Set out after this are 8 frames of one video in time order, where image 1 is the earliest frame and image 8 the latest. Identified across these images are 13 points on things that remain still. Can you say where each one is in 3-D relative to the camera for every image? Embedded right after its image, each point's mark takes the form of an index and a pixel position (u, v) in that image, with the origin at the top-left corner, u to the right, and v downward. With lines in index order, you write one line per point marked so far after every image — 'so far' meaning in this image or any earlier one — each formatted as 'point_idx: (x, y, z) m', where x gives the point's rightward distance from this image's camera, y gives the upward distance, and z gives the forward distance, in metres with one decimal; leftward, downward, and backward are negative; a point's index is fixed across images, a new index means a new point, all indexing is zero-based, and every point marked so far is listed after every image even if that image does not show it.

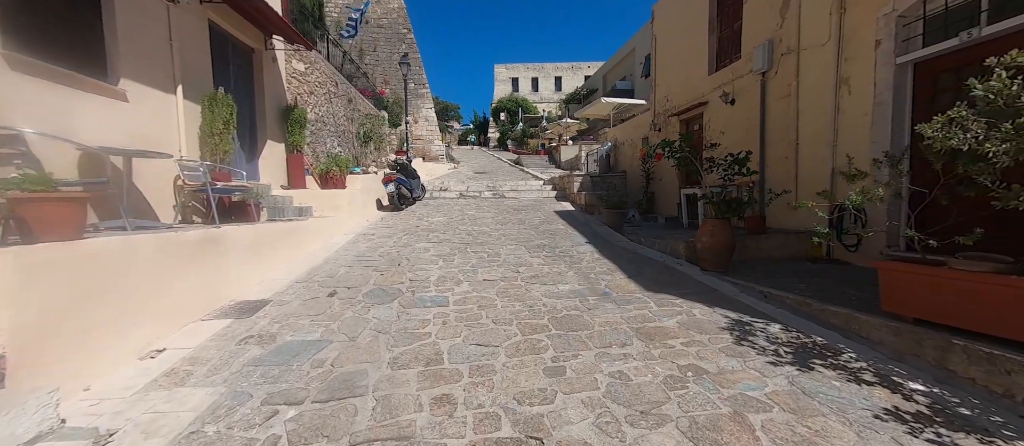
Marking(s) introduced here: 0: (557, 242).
0: (+0.7, -0.3, +5.7) m
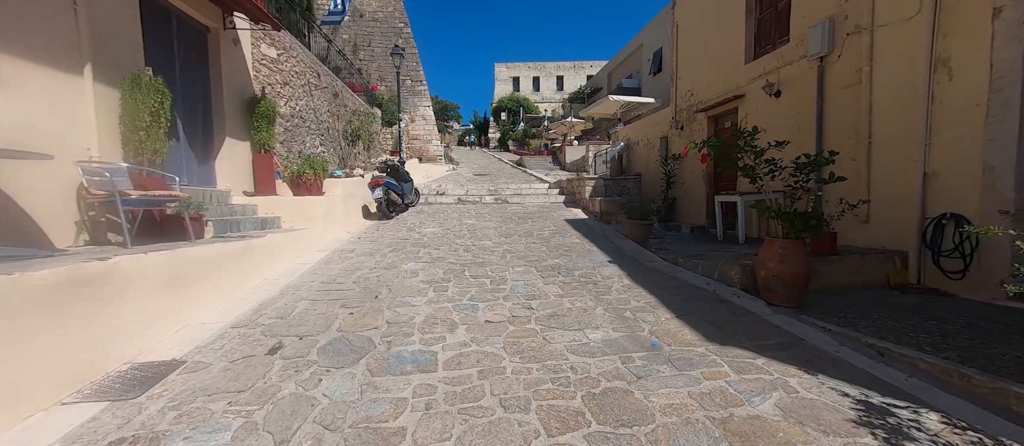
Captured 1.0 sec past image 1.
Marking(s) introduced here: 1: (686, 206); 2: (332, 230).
0: (+0.8, -0.5, +4.7) m
1: (+4.0, +0.4, +8.3) m
2: (-2.8, -0.1, +5.7) m
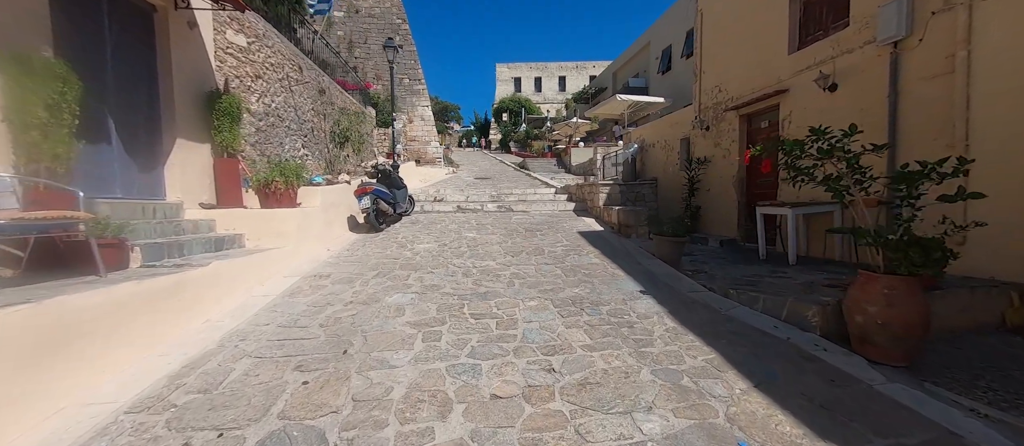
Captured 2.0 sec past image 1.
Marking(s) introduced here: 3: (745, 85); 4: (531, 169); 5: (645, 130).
0: (+0.9, -0.7, +3.8) m
1: (+4.1, +0.1, +7.4) m
2: (-2.7, -0.3, +4.8) m
3: (+4.2, +2.5, +6.6) m
4: (+0.9, +2.5, +17.3) m
5: (+3.7, +2.6, +10.3) m
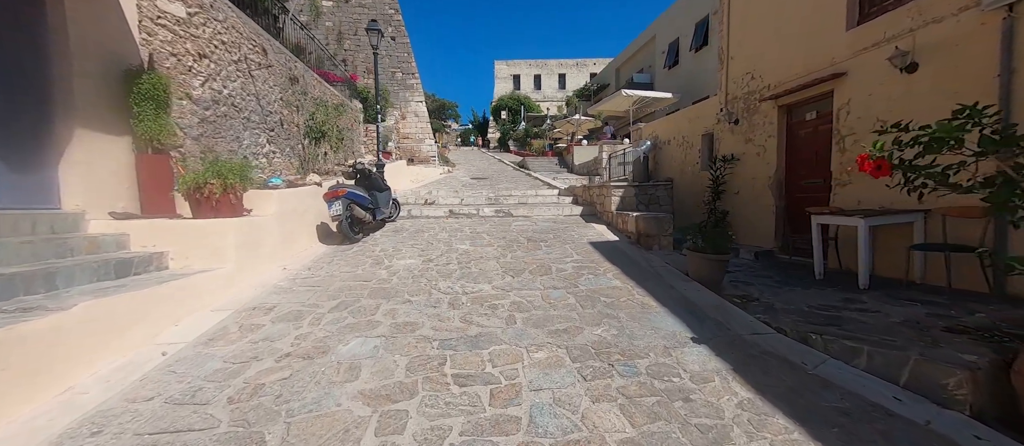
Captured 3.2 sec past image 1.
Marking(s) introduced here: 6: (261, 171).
0: (+0.9, -0.9, +2.8) m
1: (+4.1, 0.0, +6.4) m
2: (-2.7, -0.5, +3.8) m
3: (+4.2, +2.3, +5.6) m
4: (+0.9, +2.4, +16.3) m
5: (+3.7, +2.5, +9.3) m
6: (-4.0, +0.8, +5.9) m
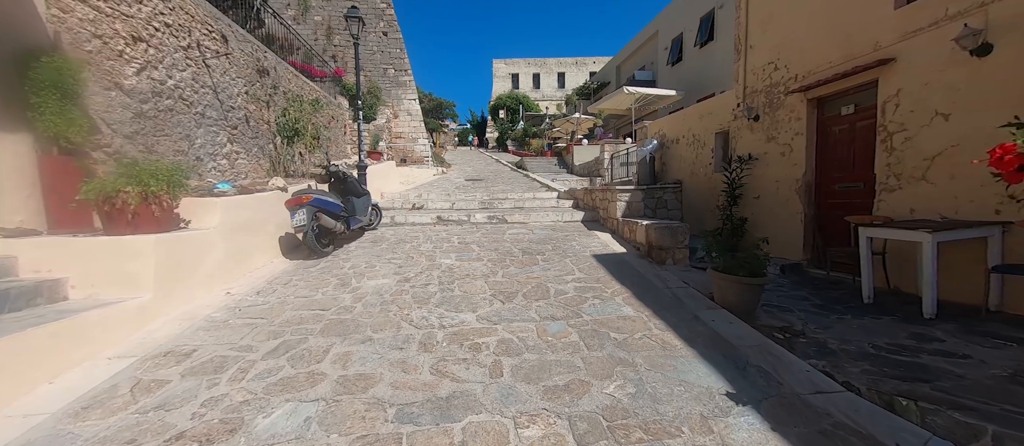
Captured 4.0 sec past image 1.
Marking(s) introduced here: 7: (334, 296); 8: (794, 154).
0: (+0.8, -1.0, +2.1) m
1: (+4.0, -0.1, +5.7) m
2: (-2.8, -0.6, +3.1) m
3: (+4.0, +2.2, +4.9) m
4: (+0.7, +2.3, +15.6) m
5: (+3.6, +2.4, +8.6) m
6: (-4.1, +0.7, +5.2) m
7: (-1.7, -0.7, +3.5) m
8: (+4.0, +1.0, +5.3) m
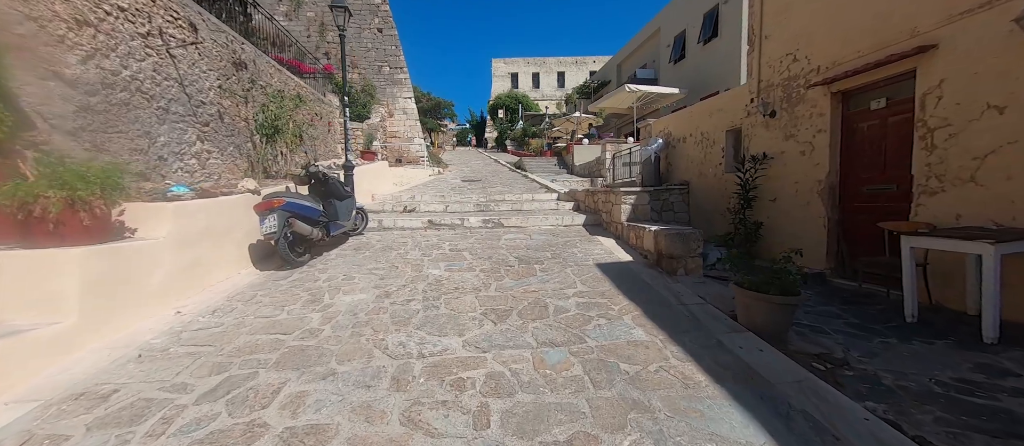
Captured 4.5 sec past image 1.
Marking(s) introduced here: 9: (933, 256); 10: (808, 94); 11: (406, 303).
0: (+0.8, -1.1, +1.6) m
1: (+3.9, -0.2, +5.3) m
2: (-2.9, -0.7, +2.7) m
3: (+4.0, +2.1, +4.5) m
4: (+0.7, +2.2, +15.2) m
5: (+3.5, +2.3, +8.2) m
6: (-4.2, +0.6, +4.7) m
7: (-1.8, -0.8, +3.1) m
8: (+3.9, +0.9, +4.8) m
9: (+4.0, -0.3, +3.5) m
10: (+3.9, +1.7, +4.9) m
11: (-1.0, -0.7, +3.3) m
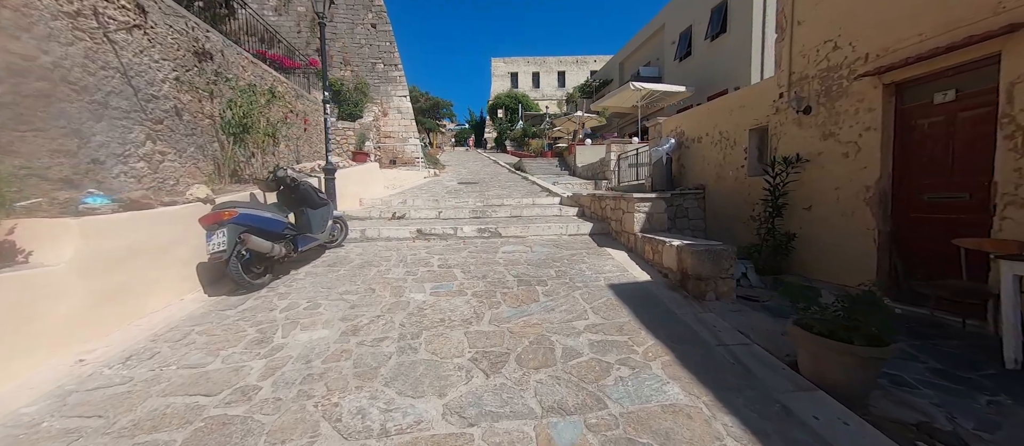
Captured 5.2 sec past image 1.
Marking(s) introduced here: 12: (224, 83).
0: (+0.7, -1.2, +1.0) m
1: (+3.9, -0.3, +4.6) m
2: (-2.9, -0.8, +2.0) m
3: (+4.0, +2.0, +3.8) m
4: (+0.7, +2.0, +14.5) m
5: (+3.5, +2.1, +7.5) m
6: (-4.2, +0.5, +4.0) m
7: (-1.8, -0.9, +2.4) m
8: (+3.9, +0.8, +4.1) m
9: (+4.0, -0.5, +2.8) m
10: (+3.9, +1.6, +4.2) m
11: (-1.0, -0.9, +2.7) m
12: (-4.3, +2.1, +5.6) m
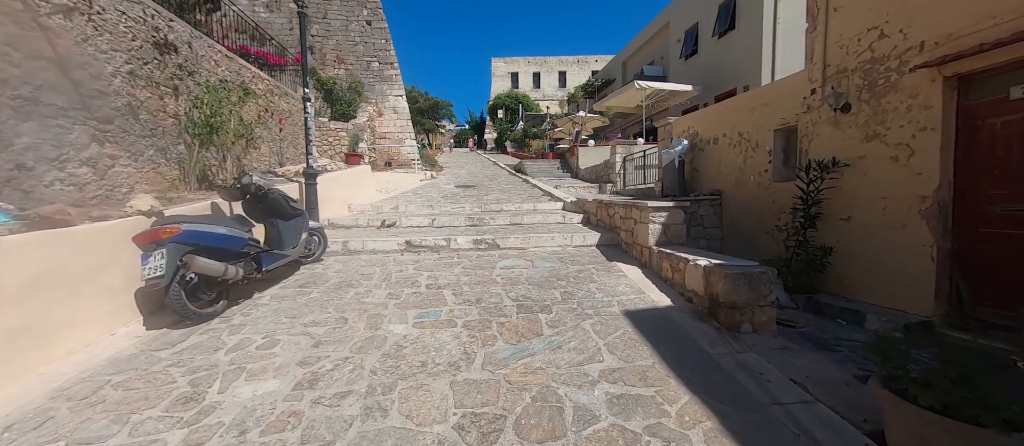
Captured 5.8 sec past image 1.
0: (+0.7, -1.4, +0.4) m
1: (+3.9, -0.5, +4.0) m
2: (-2.9, -1.0, +1.4) m
3: (+4.0, +1.8, +3.3) m
4: (+0.7, +1.9, +13.9) m
5: (+3.5, +2.0, +6.9) m
6: (-4.2, +0.3, +3.5) m
7: (-1.8, -1.0, +1.8) m
8: (+3.9, +0.6, +3.6) m
9: (+3.9, -0.6, +2.2) m
10: (+3.9, +1.4, +3.7) m
11: (-1.0, -1.0, +2.1) m
12: (-4.3, +2.0, +5.0) m
